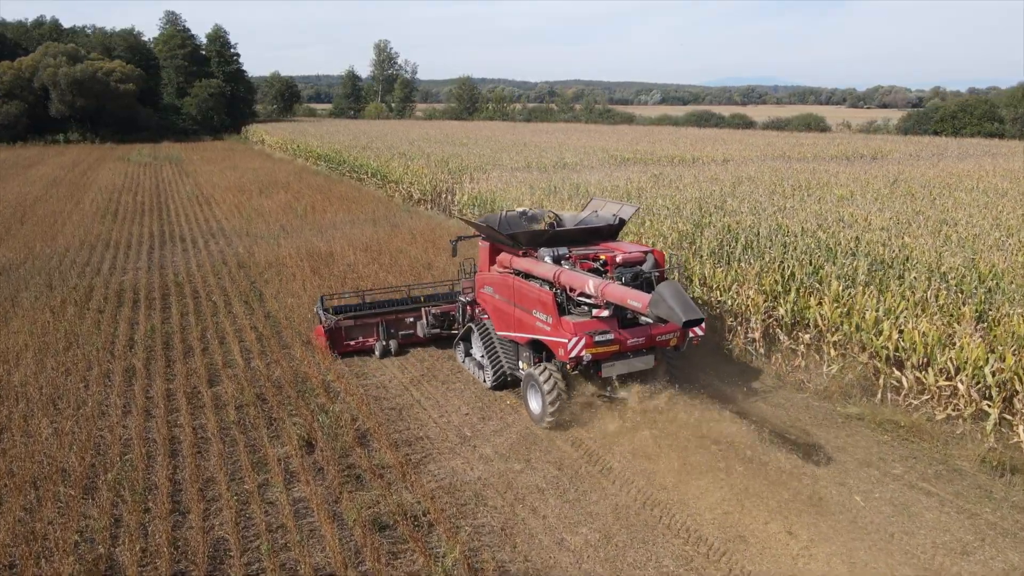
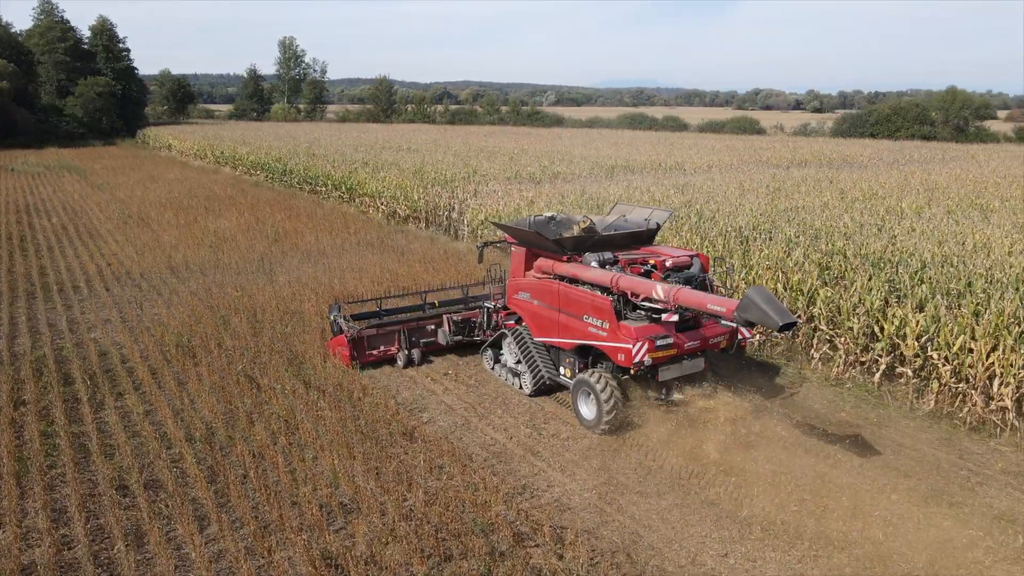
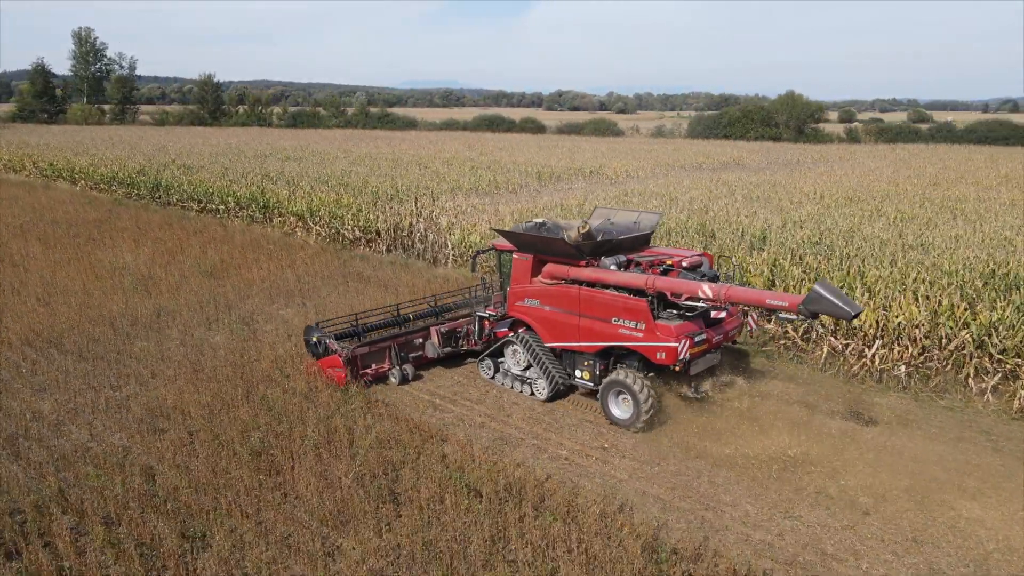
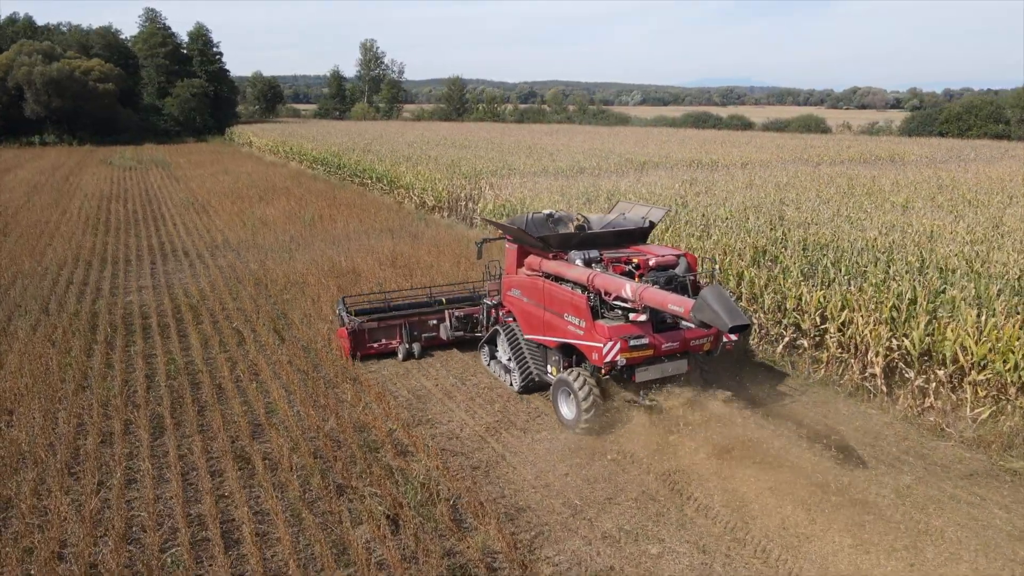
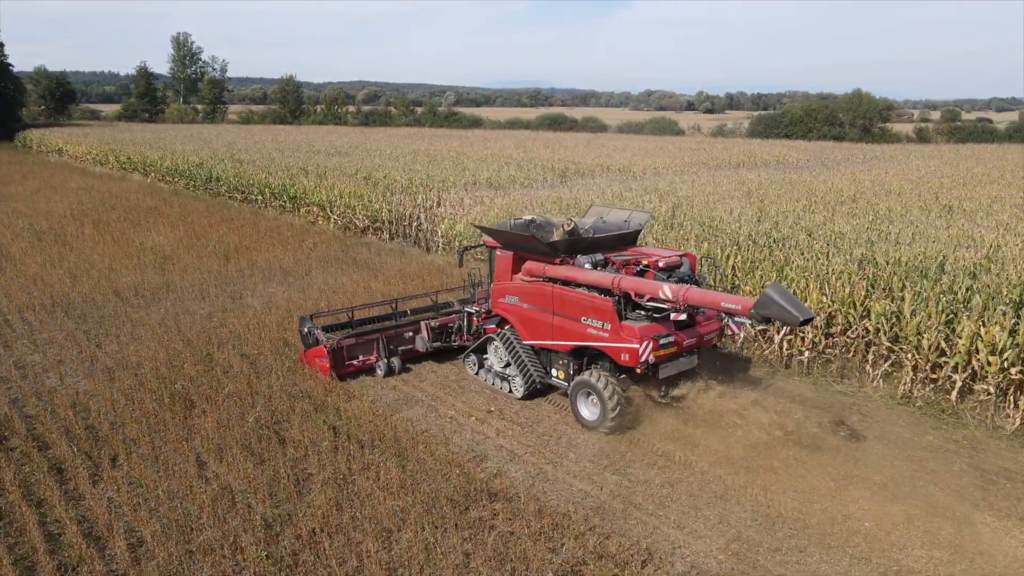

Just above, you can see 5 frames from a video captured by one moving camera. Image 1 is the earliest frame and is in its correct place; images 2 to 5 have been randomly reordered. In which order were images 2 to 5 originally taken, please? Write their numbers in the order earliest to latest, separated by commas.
4, 2, 5, 3
